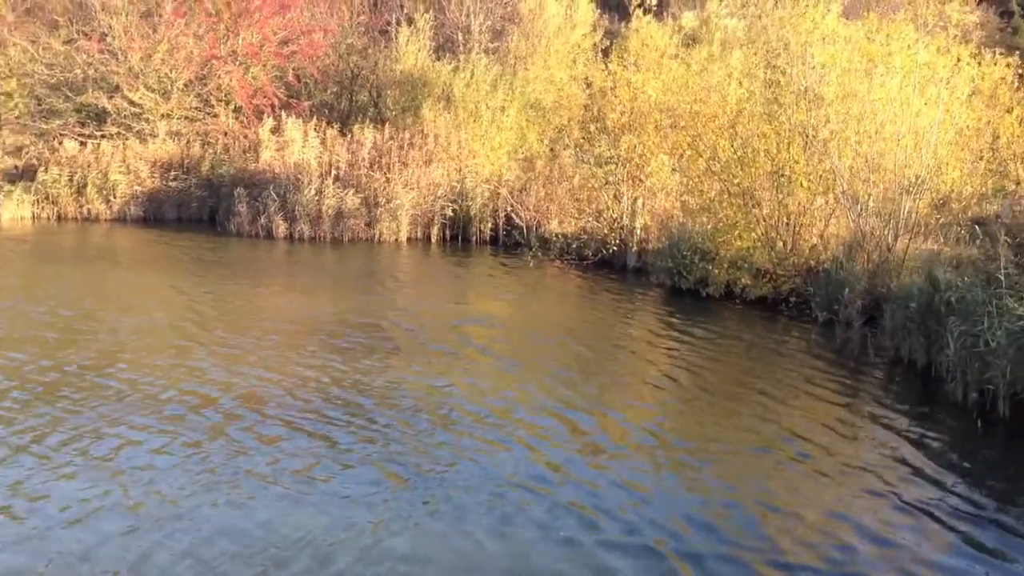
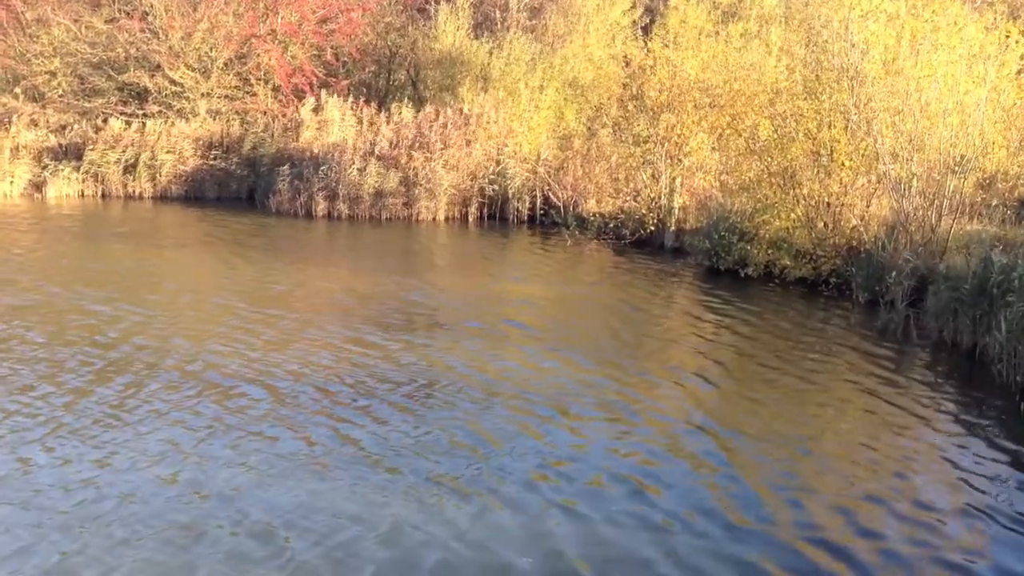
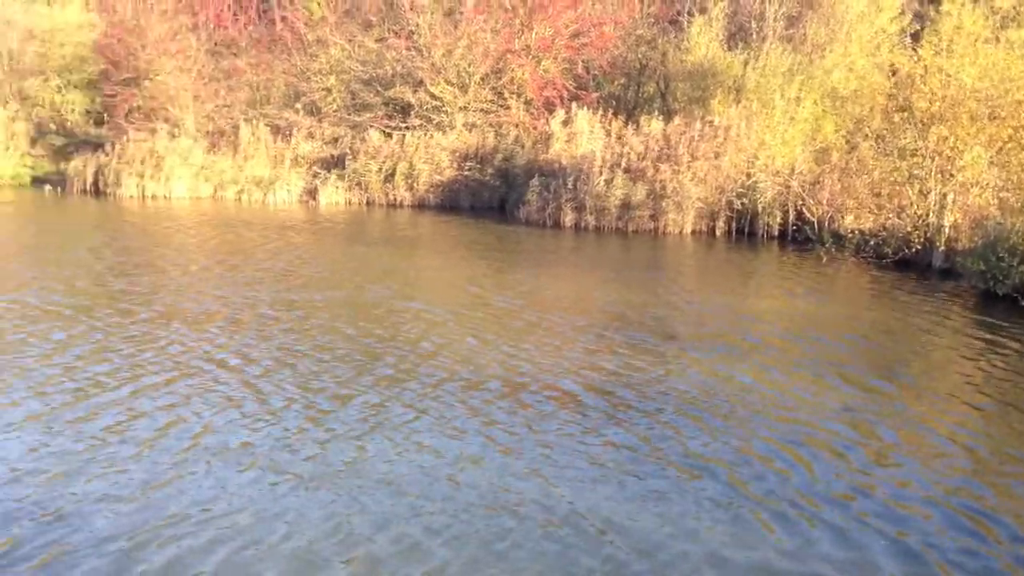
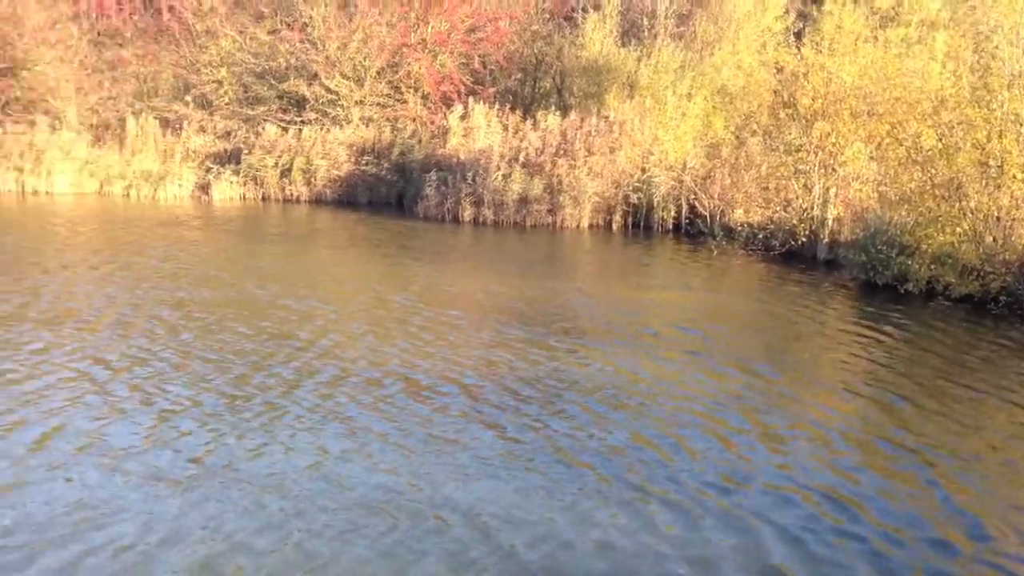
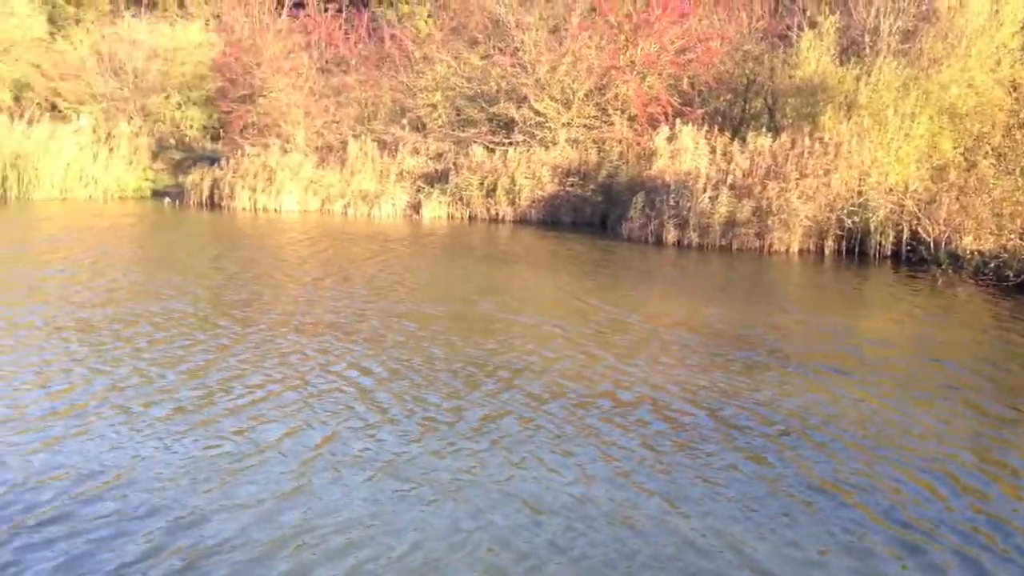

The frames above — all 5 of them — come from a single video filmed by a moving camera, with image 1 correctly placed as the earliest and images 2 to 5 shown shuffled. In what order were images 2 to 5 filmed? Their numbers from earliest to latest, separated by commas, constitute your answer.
2, 4, 3, 5
